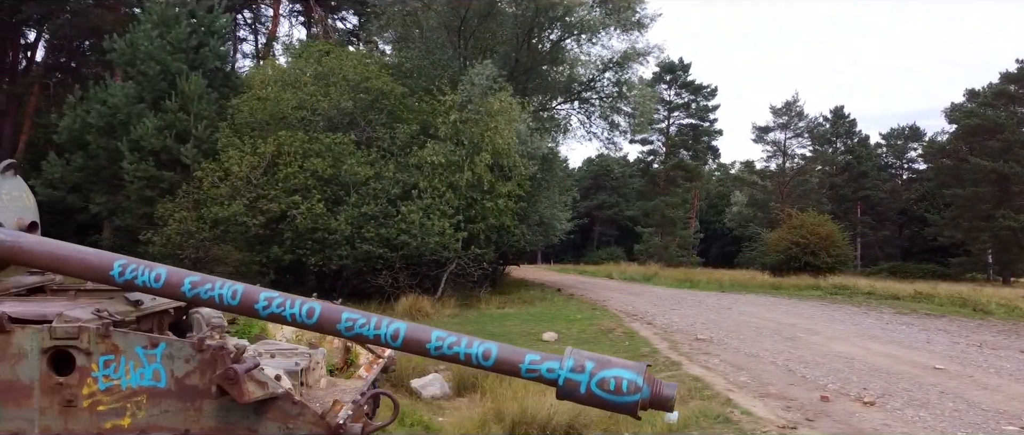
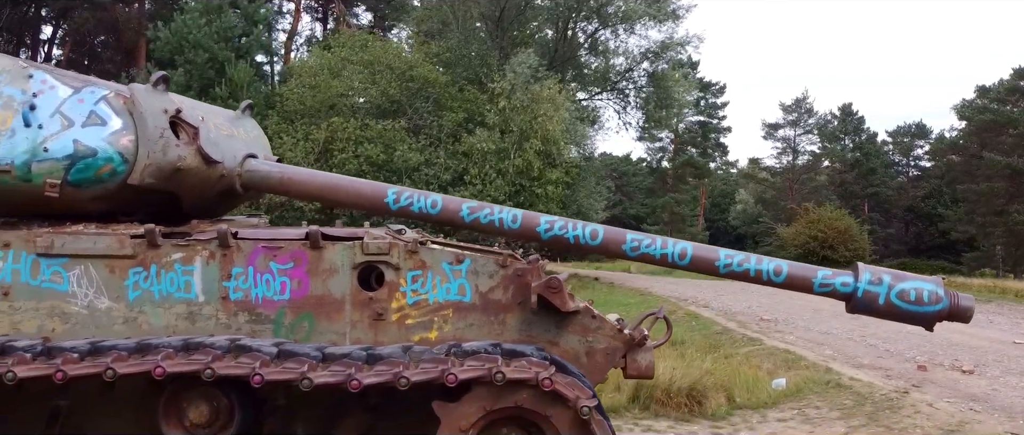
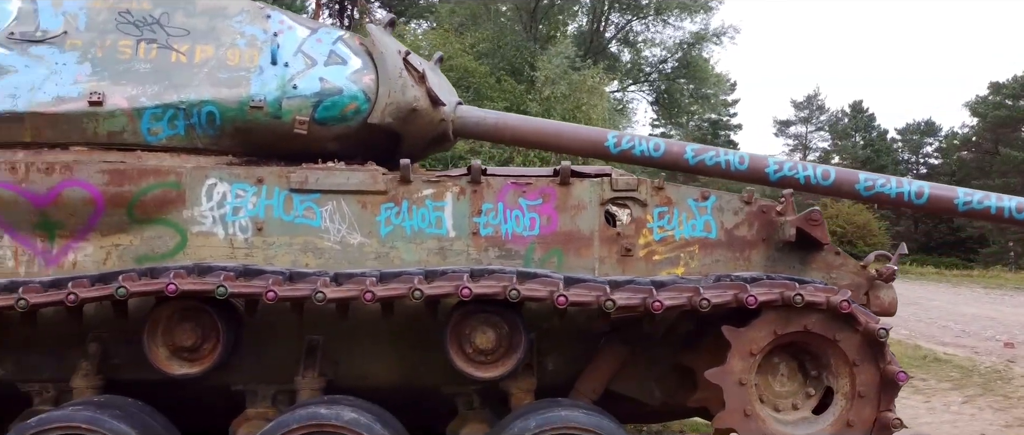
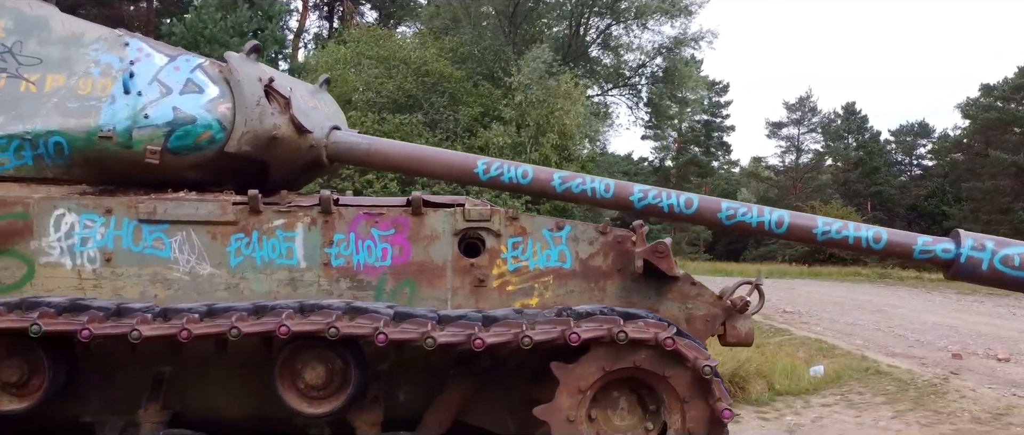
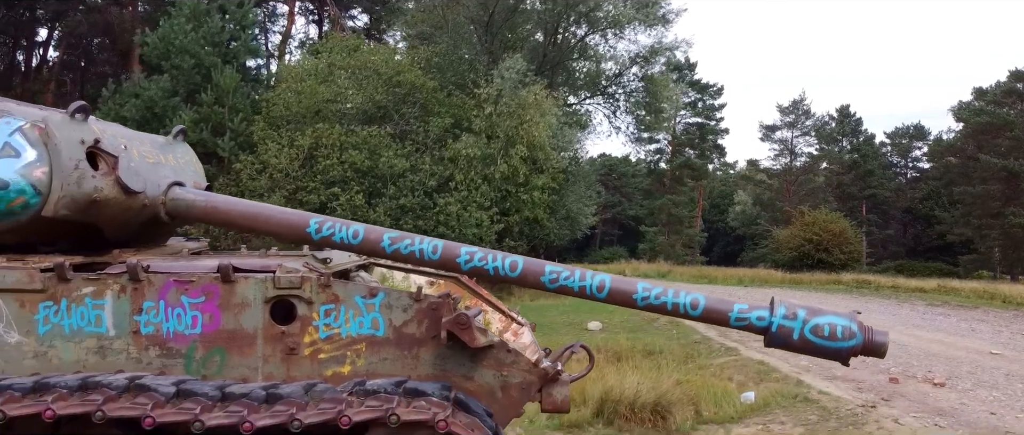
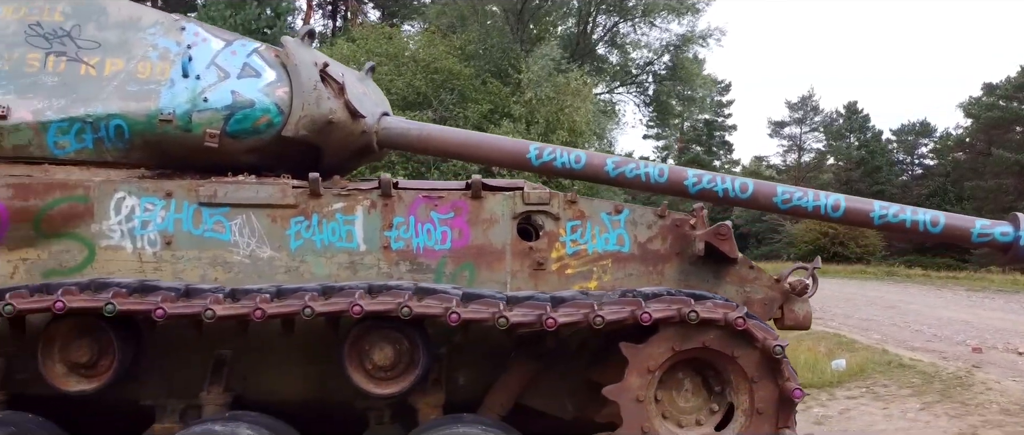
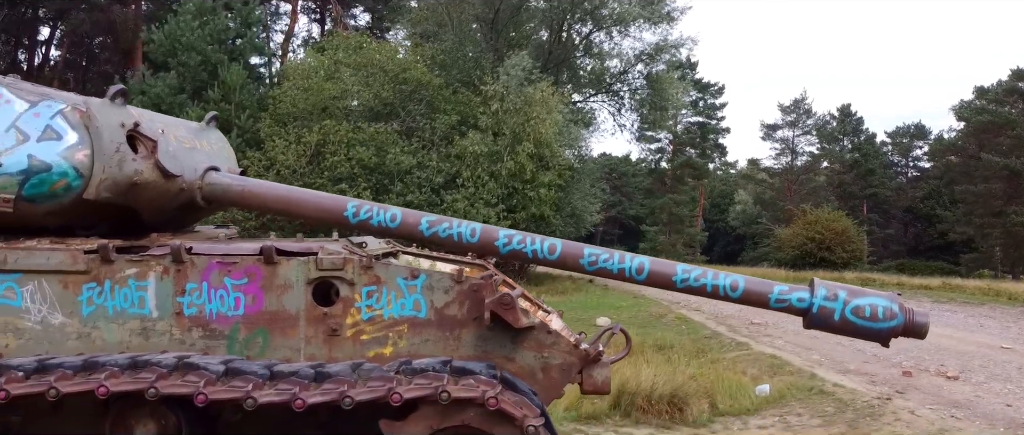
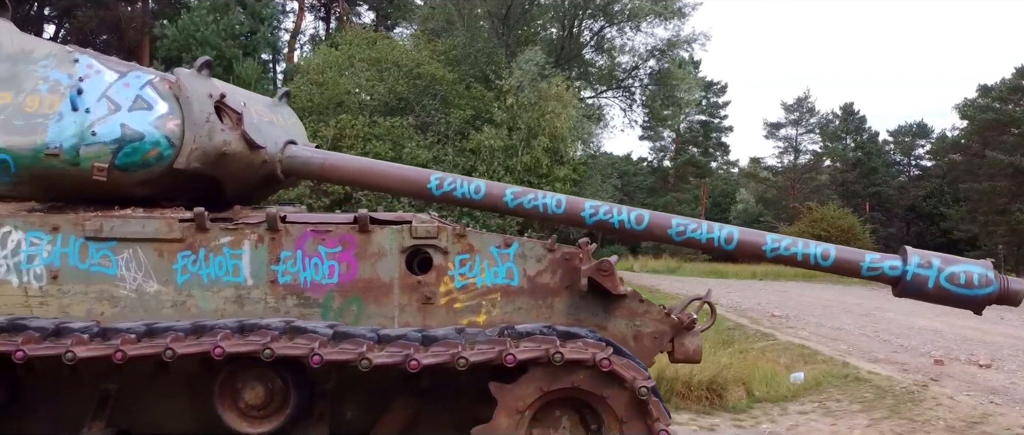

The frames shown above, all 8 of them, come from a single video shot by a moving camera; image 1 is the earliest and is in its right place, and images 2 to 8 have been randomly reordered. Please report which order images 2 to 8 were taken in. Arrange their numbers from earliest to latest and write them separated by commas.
5, 7, 2, 8, 4, 6, 3
